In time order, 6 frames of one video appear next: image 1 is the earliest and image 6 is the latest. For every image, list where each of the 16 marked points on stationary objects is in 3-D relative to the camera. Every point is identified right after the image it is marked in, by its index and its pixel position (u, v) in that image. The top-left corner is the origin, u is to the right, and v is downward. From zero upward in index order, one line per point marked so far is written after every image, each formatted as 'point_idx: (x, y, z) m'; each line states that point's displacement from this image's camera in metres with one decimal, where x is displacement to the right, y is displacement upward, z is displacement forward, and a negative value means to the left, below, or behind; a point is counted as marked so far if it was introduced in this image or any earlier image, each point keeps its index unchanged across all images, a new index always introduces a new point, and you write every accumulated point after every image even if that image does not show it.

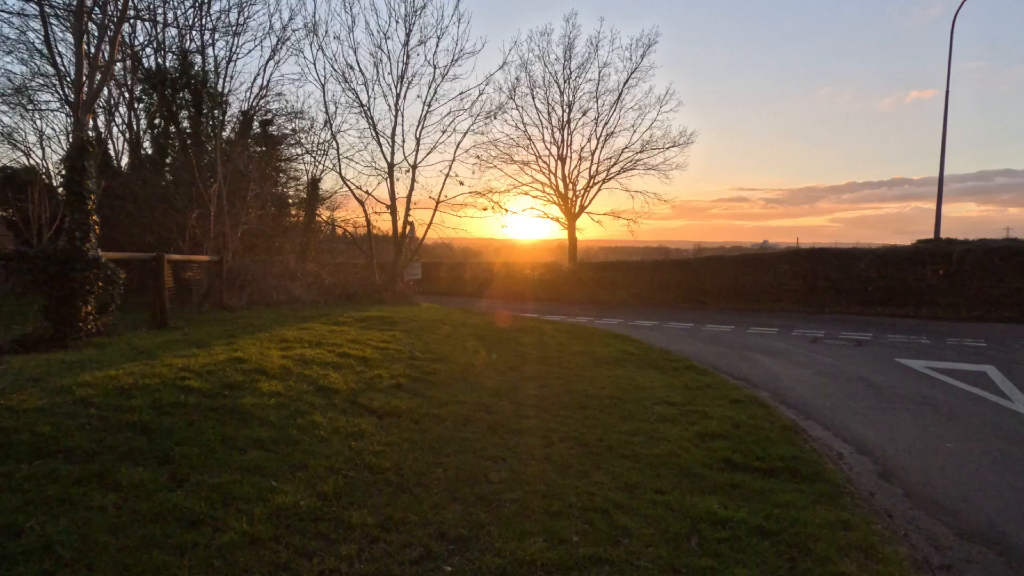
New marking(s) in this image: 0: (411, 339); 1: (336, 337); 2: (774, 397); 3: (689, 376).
0: (-2.4, -1.3, +13.3) m
1: (-3.9, -1.1, +12.0) m
2: (+5.2, -2.1, +10.7) m
3: (+3.7, -1.9, +11.5) m
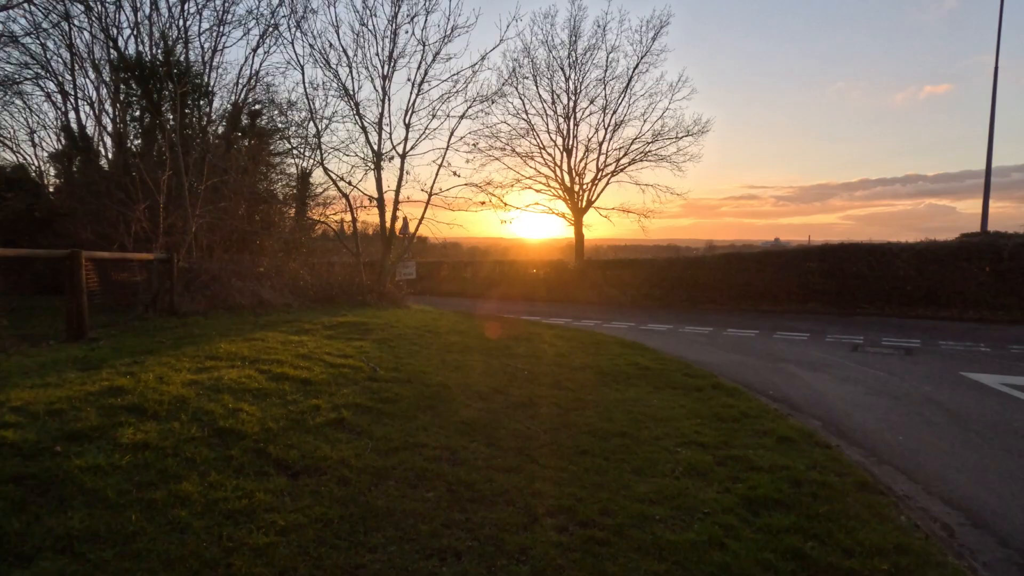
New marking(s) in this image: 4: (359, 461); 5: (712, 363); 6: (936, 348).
0: (-2.6, -1.3, +11.1) m
1: (-4.2, -1.1, +9.8) m
2: (+4.9, -2.2, +8.4) m
3: (+3.5, -1.9, +9.2) m
4: (-1.6, -1.8, +5.8) m
5: (+5.0, -1.9, +13.6) m
6: (+12.6, -1.8, +16.2) m
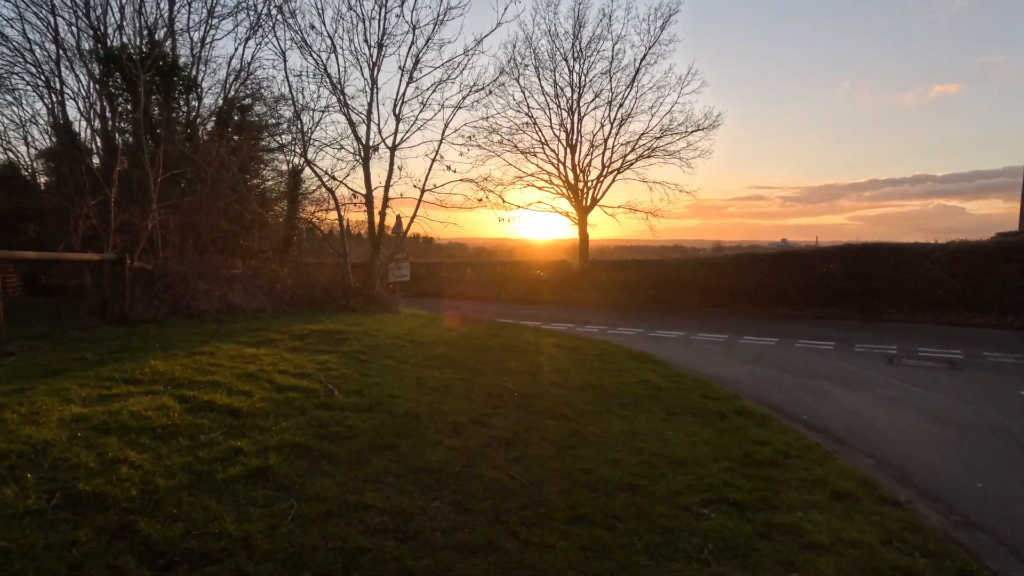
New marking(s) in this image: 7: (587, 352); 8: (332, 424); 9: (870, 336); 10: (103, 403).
0: (-2.8, -1.4, +9.6) m
1: (-4.4, -1.2, +8.3) m
2: (+4.7, -2.3, +6.8) m
3: (+3.2, -2.0, +7.6) m
4: (-1.9, -1.9, +4.2) m
5: (+4.8, -2.0, +11.9) m
6: (+12.4, -1.9, +14.4) m
7: (+1.8, -1.6, +13.4) m
8: (-2.2, -1.7, +6.7) m
9: (+11.8, -1.6, +17.9) m
10: (-4.5, -1.3, +6.0) m
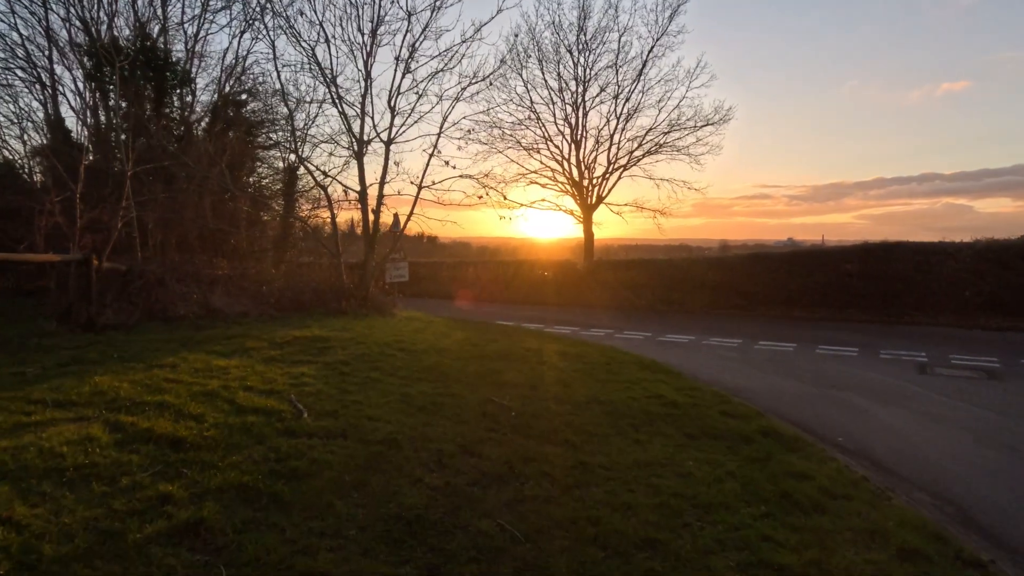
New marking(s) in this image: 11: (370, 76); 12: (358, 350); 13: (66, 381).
0: (-2.9, -1.5, +8.5) m
1: (-4.4, -1.3, +7.3) m
2: (+4.6, -2.4, +5.7) m
3: (+3.2, -2.1, +6.5) m
4: (-2.0, -2.0, +3.2) m
5: (+4.8, -2.1, +10.8) m
6: (+12.4, -2.0, +13.3) m
7: (+1.8, -1.6, +12.3) m
8: (-2.3, -1.7, +5.7) m
9: (+11.8, -1.7, +16.7) m
10: (-4.6, -1.4, +5.0) m
11: (-5.2, +7.7, +19.8) m
12: (-3.2, -1.3, +11.4) m
13: (-5.7, -1.2, +7.0) m
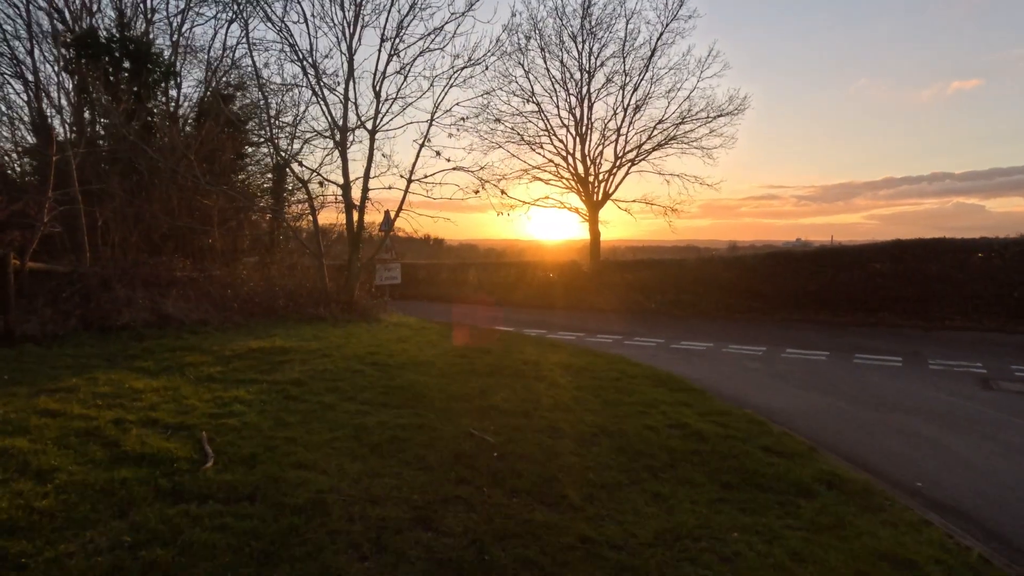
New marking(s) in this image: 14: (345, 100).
0: (-3.1, -1.5, +6.8) m
1: (-4.6, -1.4, +5.5) m
2: (+4.4, -2.4, +3.8) m
3: (+3.0, -2.1, +4.7) m
4: (-2.2, -2.0, +1.4) m
5: (+4.6, -2.1, +9.0) m
6: (+12.3, -2.0, +11.3) m
7: (+1.7, -1.7, +10.5) m
8: (-2.5, -1.8, +3.9) m
9: (+11.7, -1.7, +14.8) m
10: (-4.8, -1.4, +3.3) m
11: (-5.3, +7.6, +18.1) m
12: (-3.4, -1.3, +9.6) m
13: (-5.9, -1.3, +5.3) m
14: (-5.7, +6.4, +18.5) m
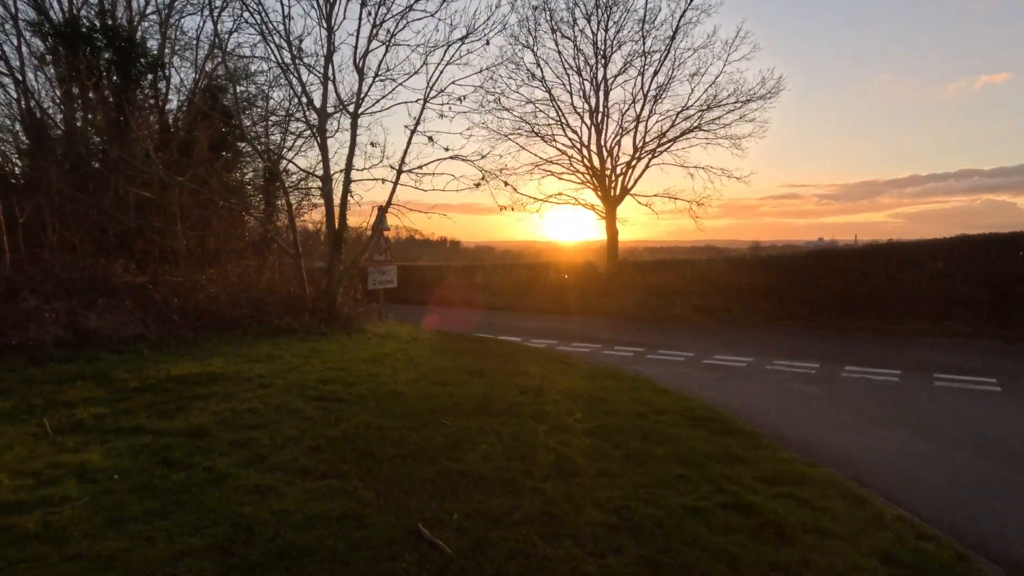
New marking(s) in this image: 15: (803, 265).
0: (-3.3, -1.7, +4.4) m
1: (-4.9, -1.5, +3.2) m
2: (+4.1, -2.5, +1.2) m
3: (+2.7, -2.2, +2.1) m
4: (-2.6, -2.2, -1.0) m
5: (+4.4, -2.2, +6.4) m
6: (+12.2, -2.0, +8.5) m
7: (+1.6, -1.8, +8.0) m
8: (-2.8, -1.9, +1.5) m
9: (+11.7, -1.8, +12.0) m
10: (-5.2, -1.5, +1.0) m
11: (-5.2, +7.5, +15.8) m
12: (-3.5, -1.5, +7.3) m
13: (-6.2, -1.4, +3.0) m
14: (-5.6, +6.3, +16.3) m
15: (+10.3, +0.8, +19.2) m
